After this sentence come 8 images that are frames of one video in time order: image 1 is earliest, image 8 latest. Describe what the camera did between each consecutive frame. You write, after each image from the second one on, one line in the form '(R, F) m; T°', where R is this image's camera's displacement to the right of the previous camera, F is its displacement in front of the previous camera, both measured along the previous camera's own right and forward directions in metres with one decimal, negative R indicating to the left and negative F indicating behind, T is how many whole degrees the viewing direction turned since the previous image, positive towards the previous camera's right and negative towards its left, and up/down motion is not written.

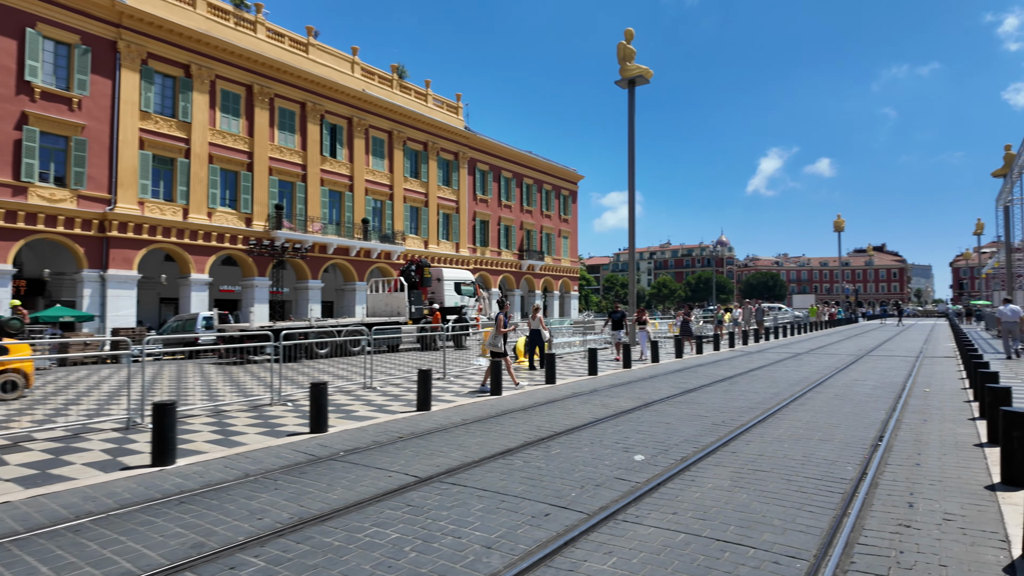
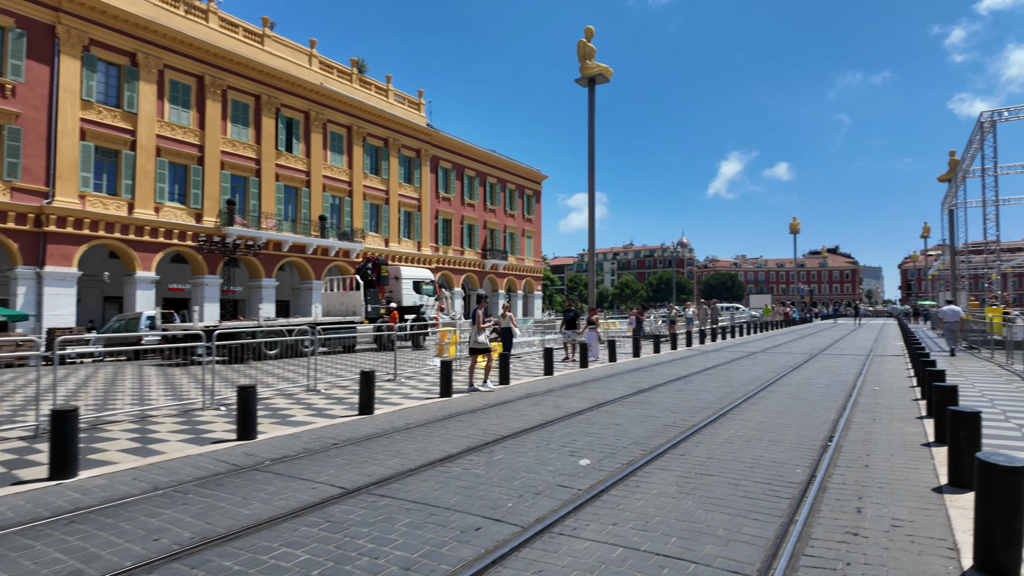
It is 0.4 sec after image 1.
(+0.2, +0.3) m; +3°
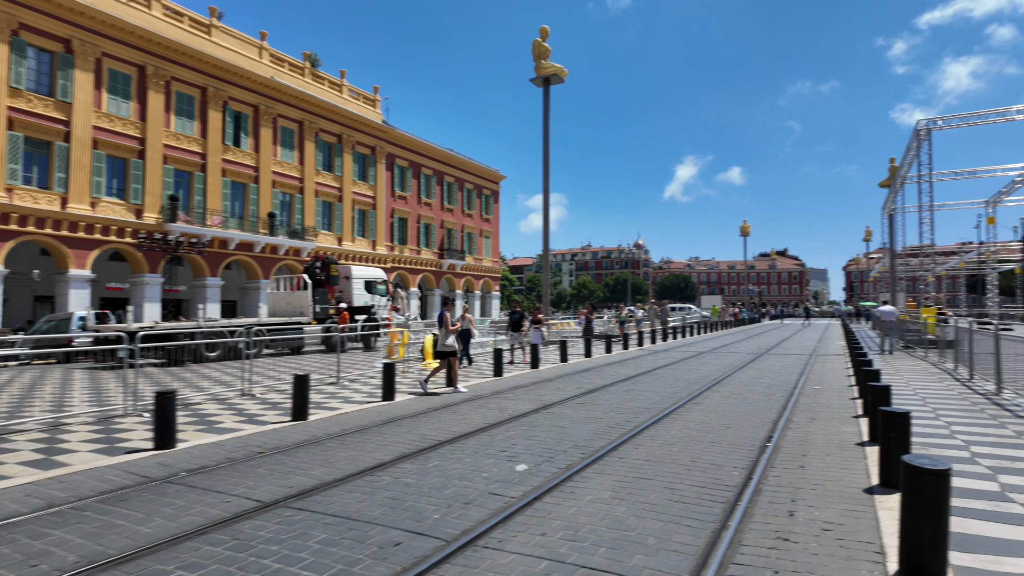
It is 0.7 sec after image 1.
(+0.2, +0.2) m; +4°
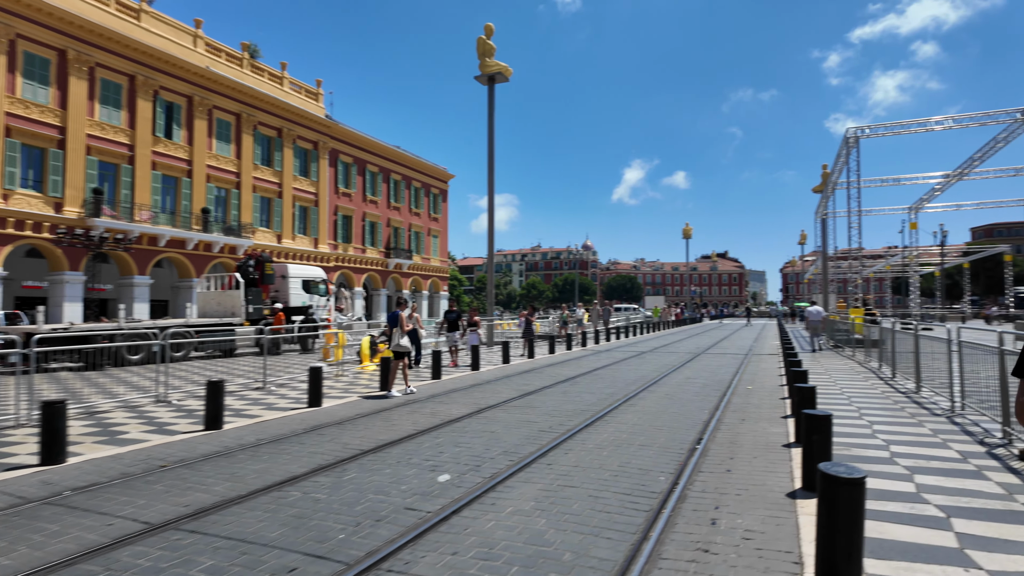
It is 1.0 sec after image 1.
(+0.2, +0.2) m; +5°
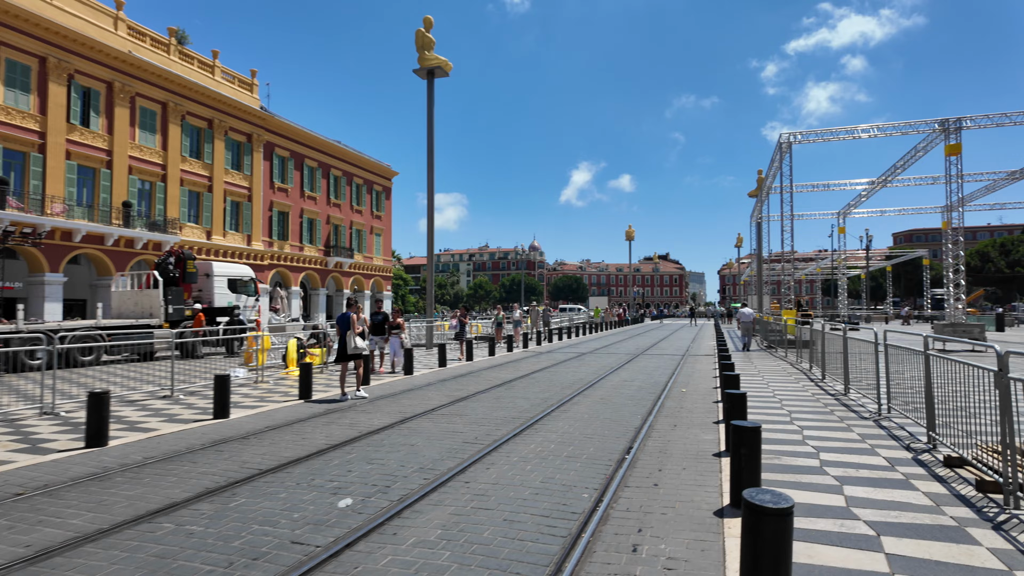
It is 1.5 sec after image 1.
(+0.3, +0.4) m; +5°
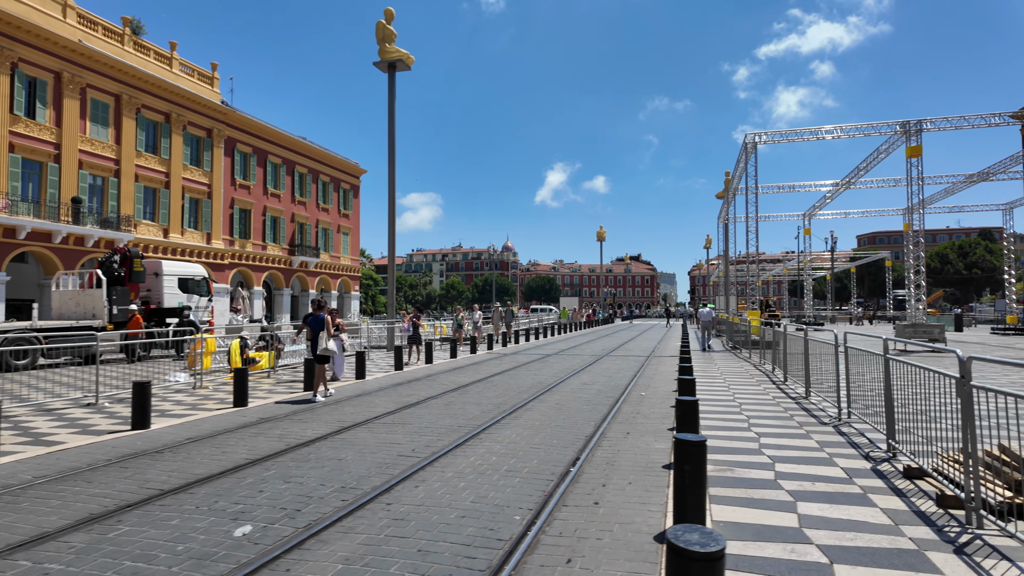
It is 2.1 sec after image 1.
(+0.4, +0.5) m; +2°
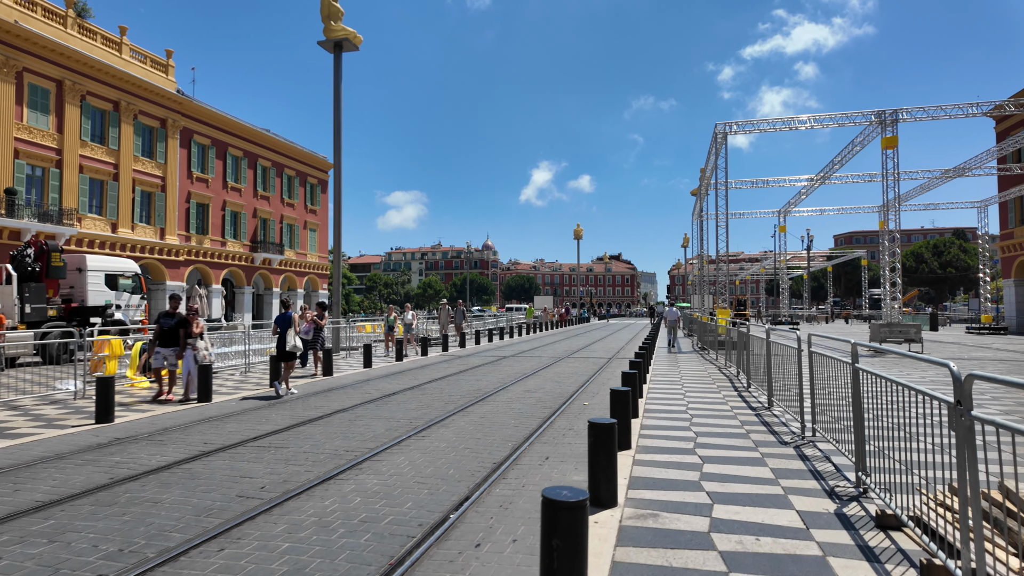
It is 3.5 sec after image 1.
(+0.9, +1.3) m; +2°
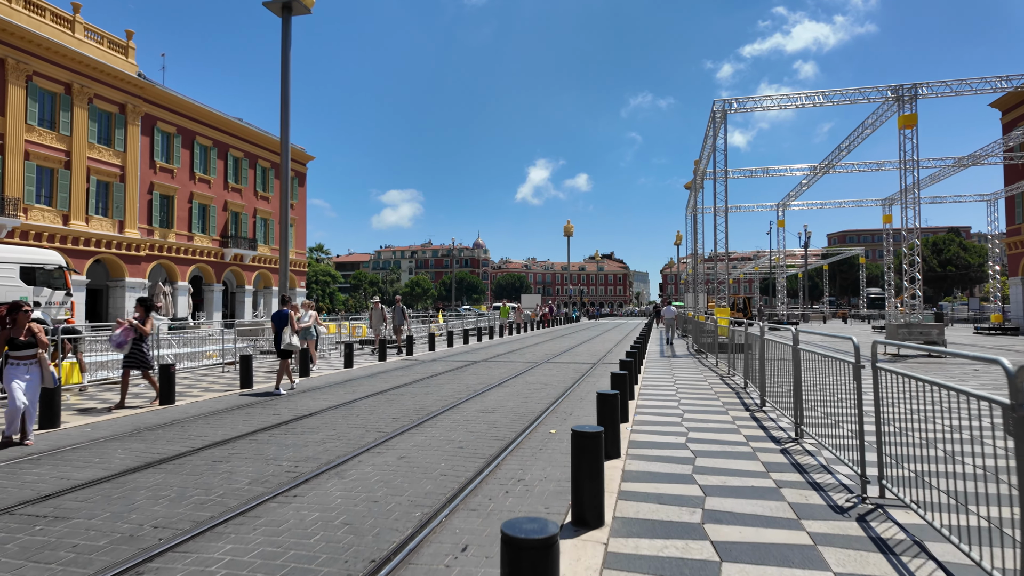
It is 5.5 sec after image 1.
(+0.6, +2.2) m; +1°
